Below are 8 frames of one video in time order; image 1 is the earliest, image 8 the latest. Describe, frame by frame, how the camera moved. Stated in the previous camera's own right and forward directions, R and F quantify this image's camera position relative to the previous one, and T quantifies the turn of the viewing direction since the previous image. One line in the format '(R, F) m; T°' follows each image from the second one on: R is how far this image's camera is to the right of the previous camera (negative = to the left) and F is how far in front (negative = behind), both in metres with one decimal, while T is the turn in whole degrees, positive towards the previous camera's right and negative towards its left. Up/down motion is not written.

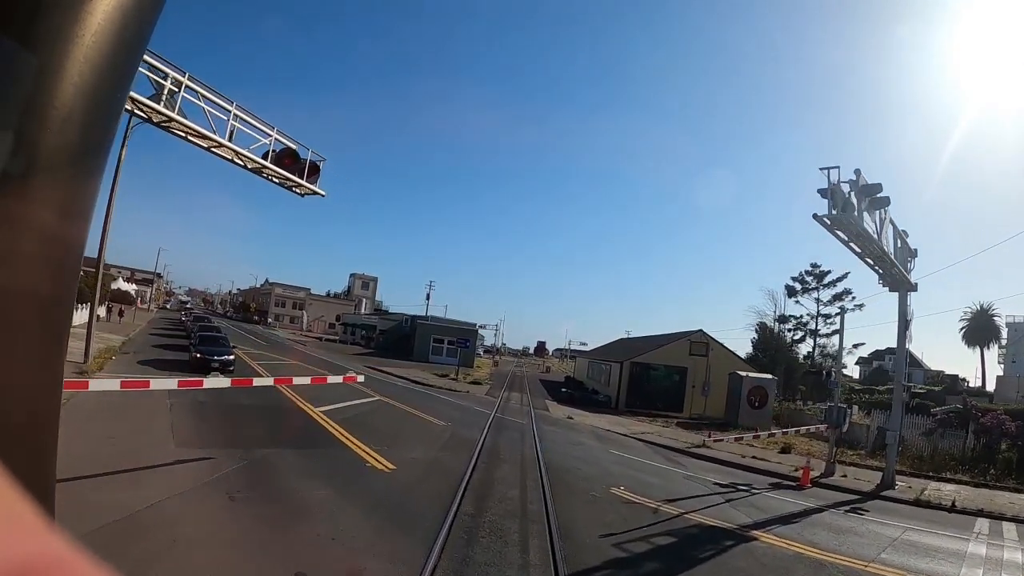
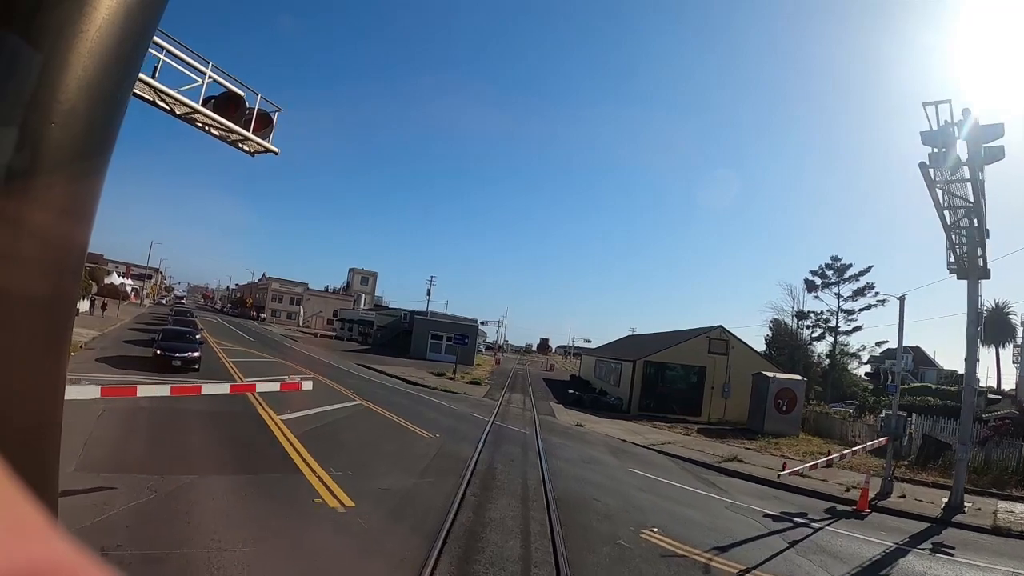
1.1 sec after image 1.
(0.0, +2.3) m; 0°
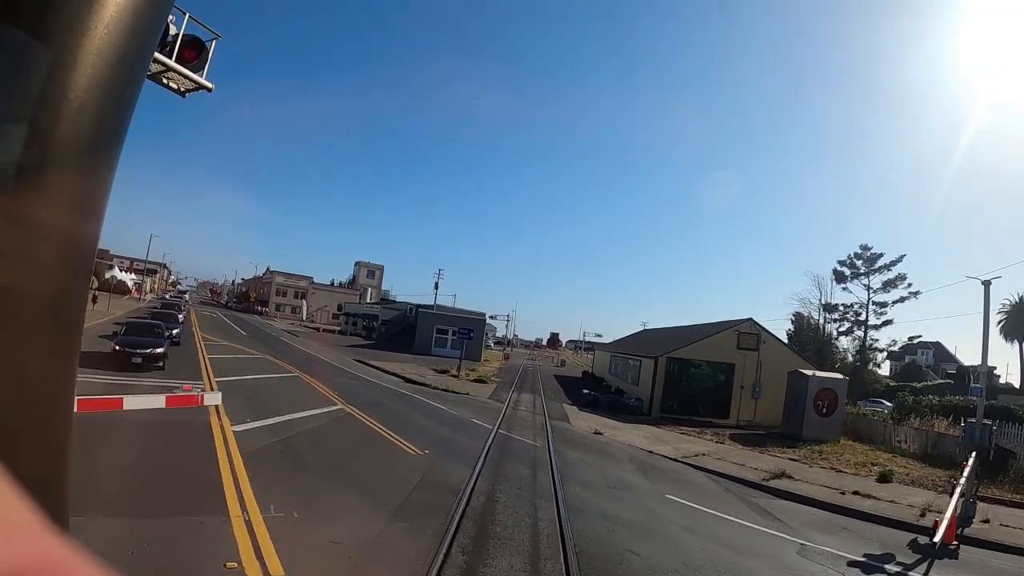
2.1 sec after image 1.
(0.0, +2.2) m; -1°
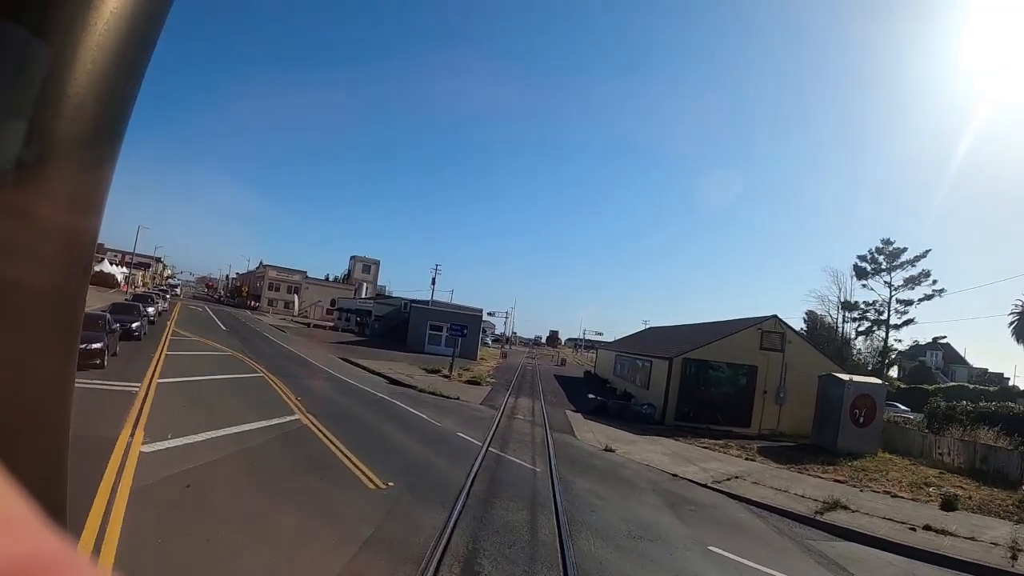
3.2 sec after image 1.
(+0.1, +2.3) m; 0°
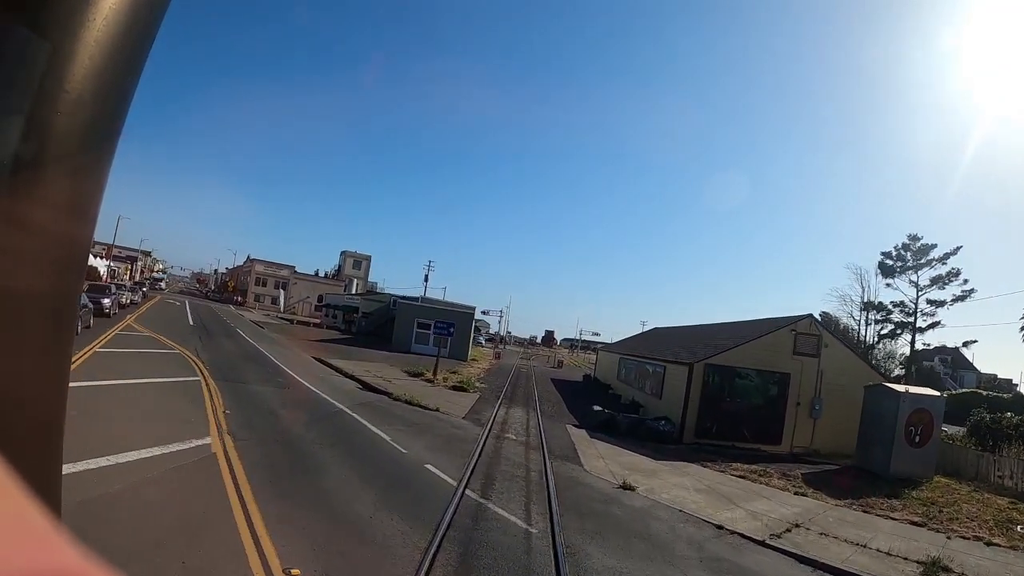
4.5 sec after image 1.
(+0.1, +2.8) m; 0°
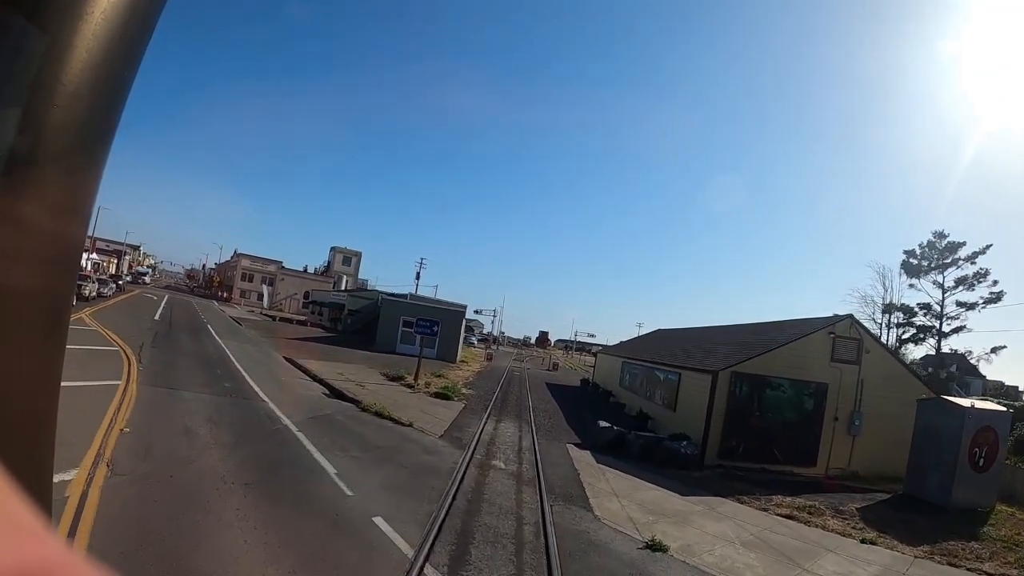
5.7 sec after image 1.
(+0.1, +2.4) m; +1°
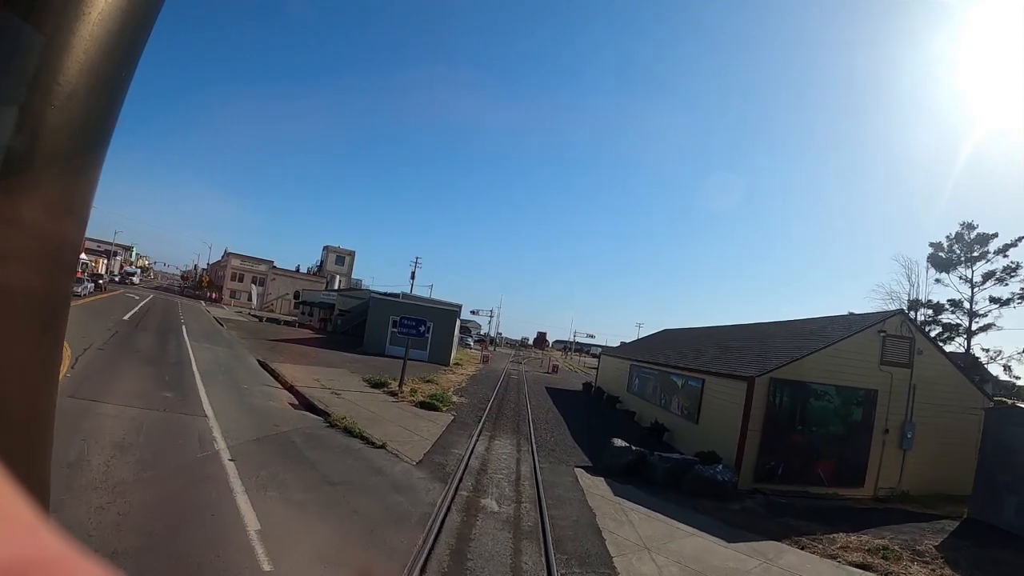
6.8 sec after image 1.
(0.0, +2.0) m; 0°
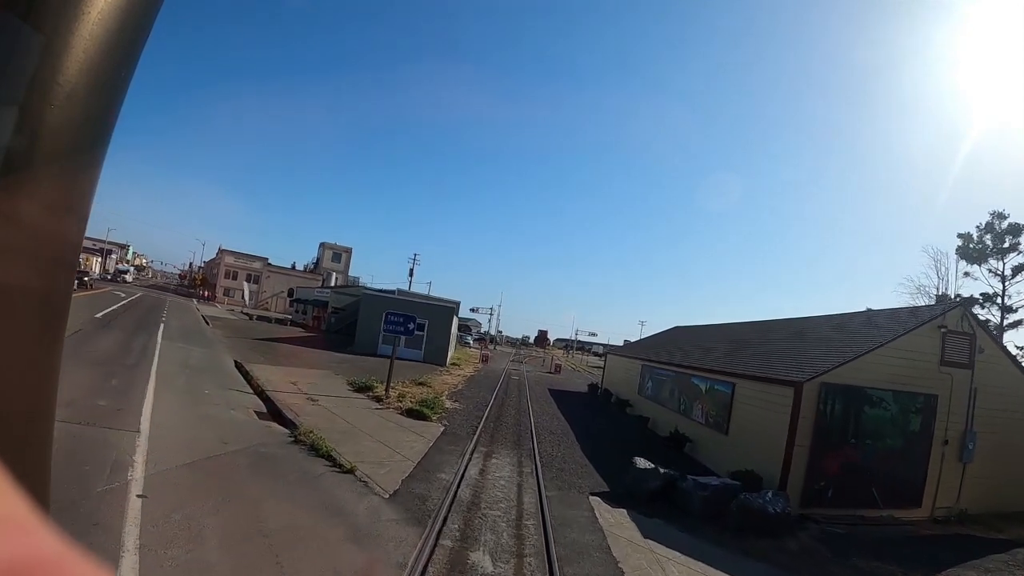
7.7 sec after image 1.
(0.0, +1.7) m; 0°
